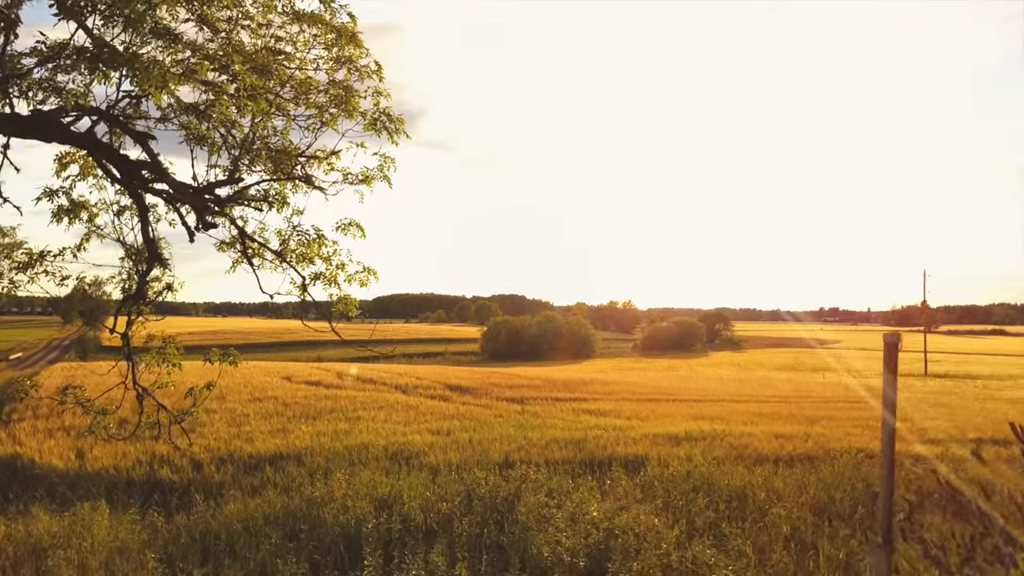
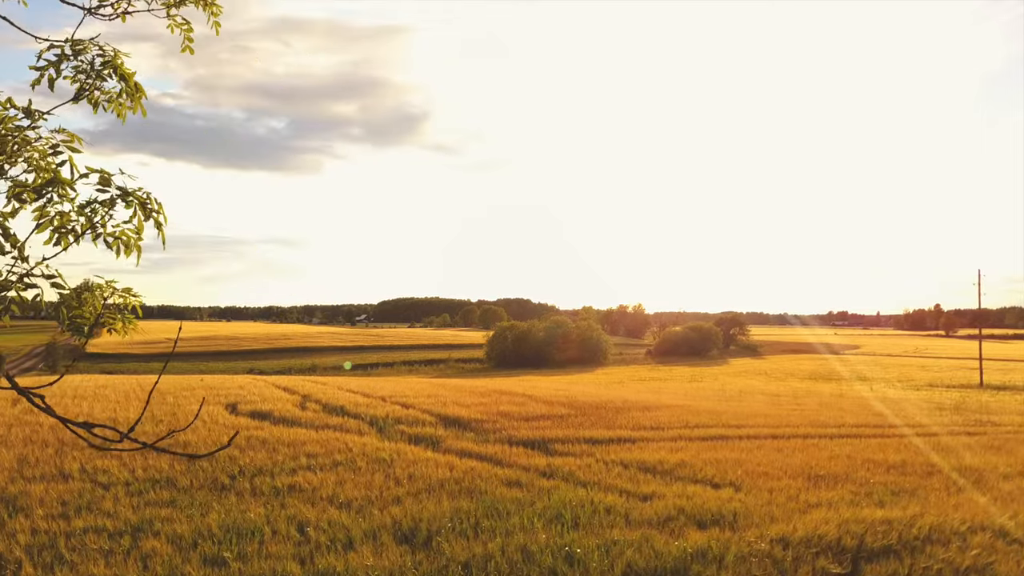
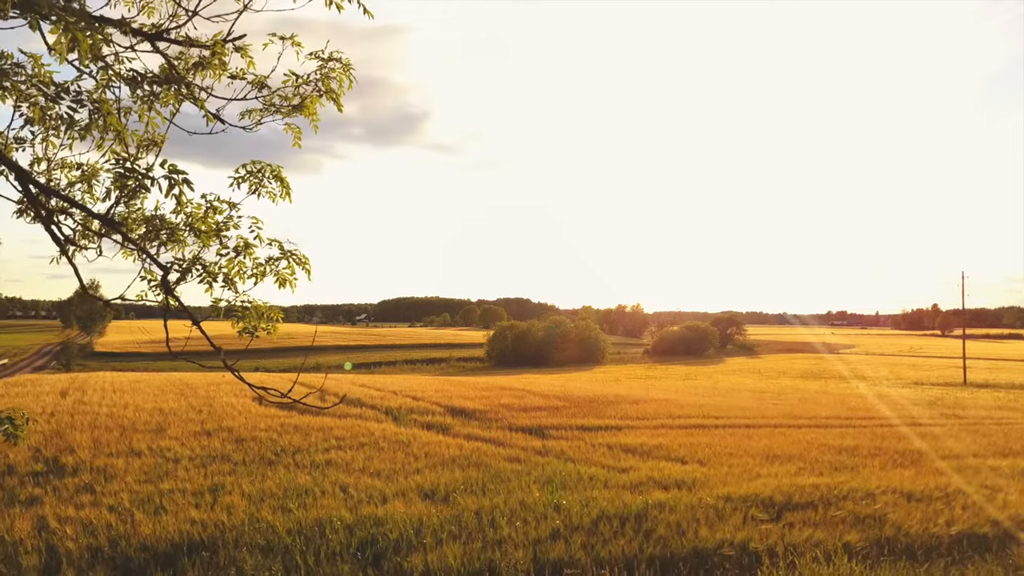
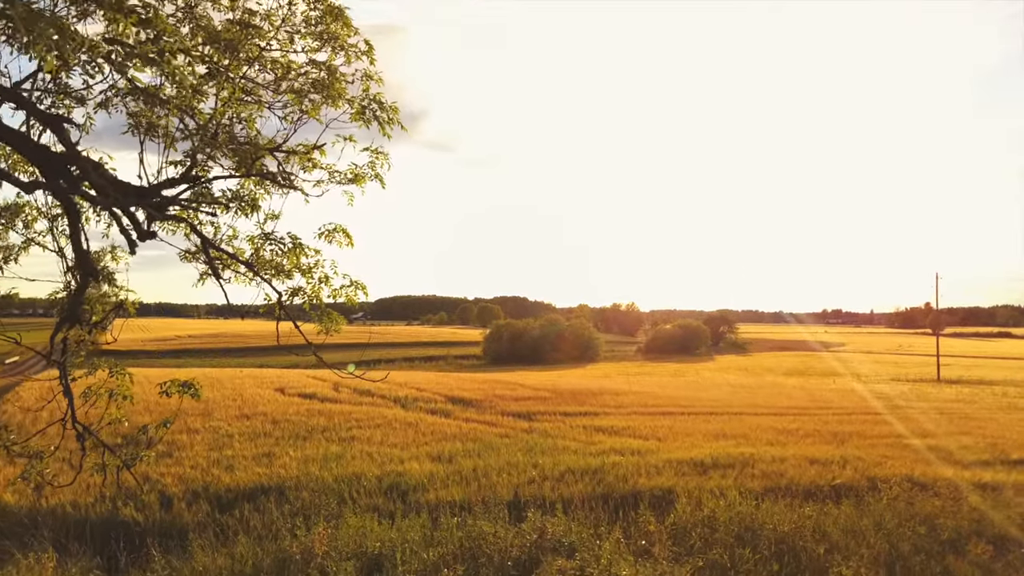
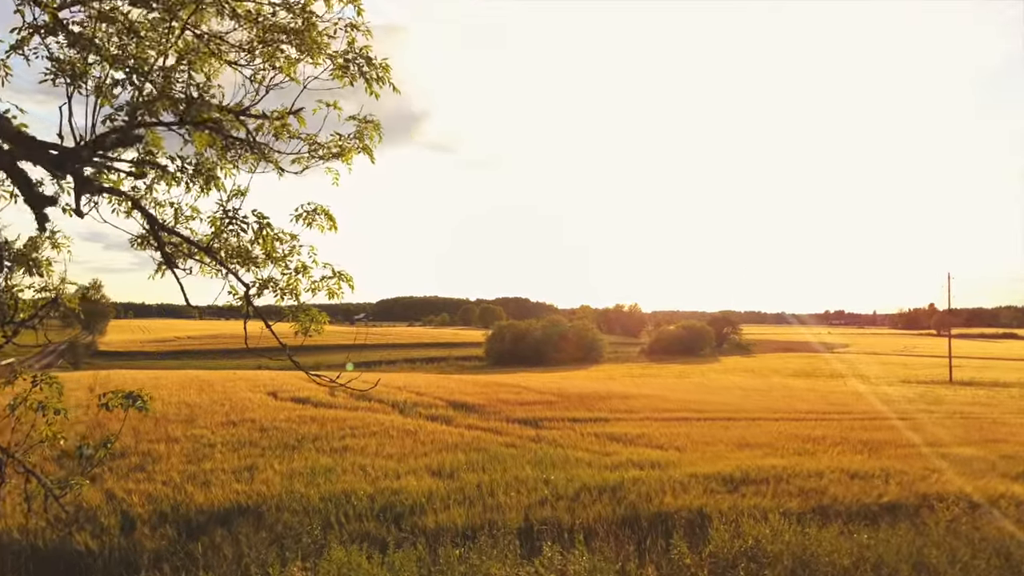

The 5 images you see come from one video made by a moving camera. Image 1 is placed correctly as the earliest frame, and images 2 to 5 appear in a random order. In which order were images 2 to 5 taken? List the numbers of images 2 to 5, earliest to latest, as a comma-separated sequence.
4, 5, 3, 2
